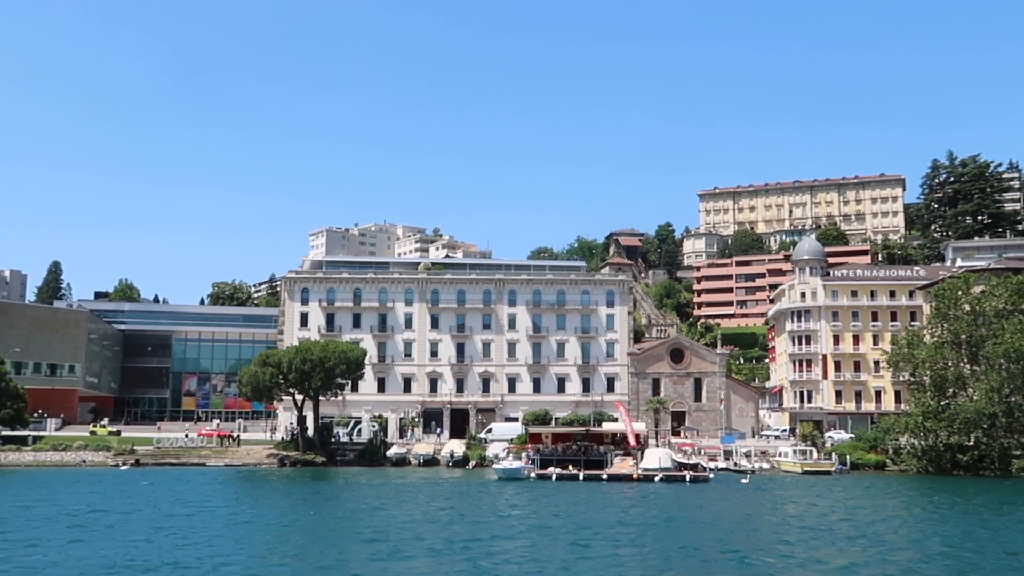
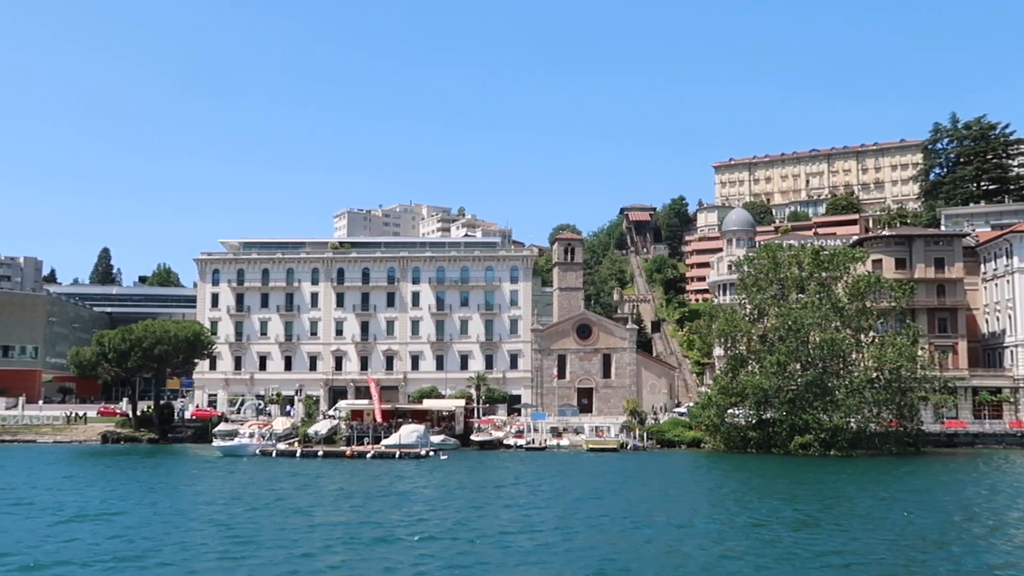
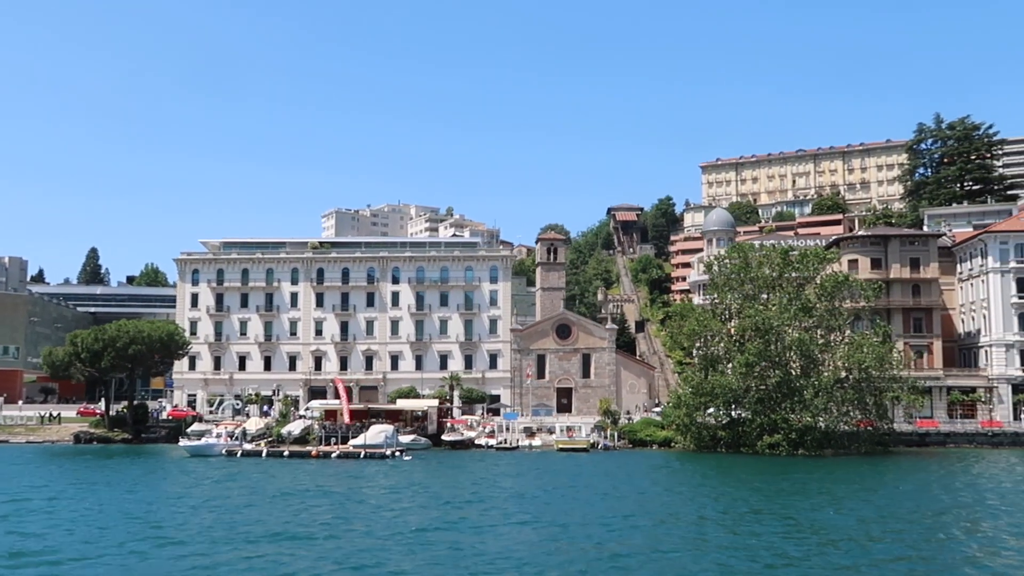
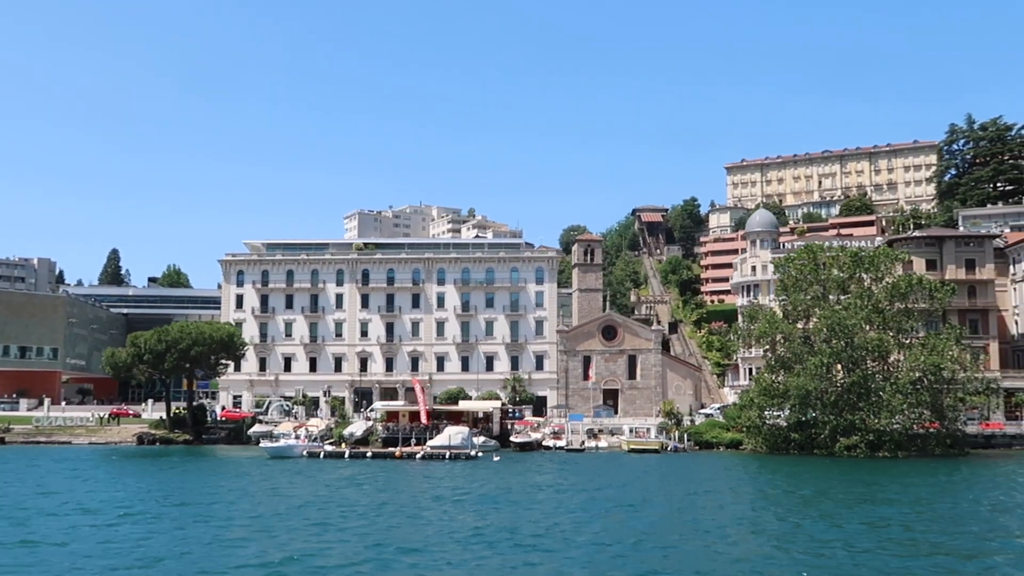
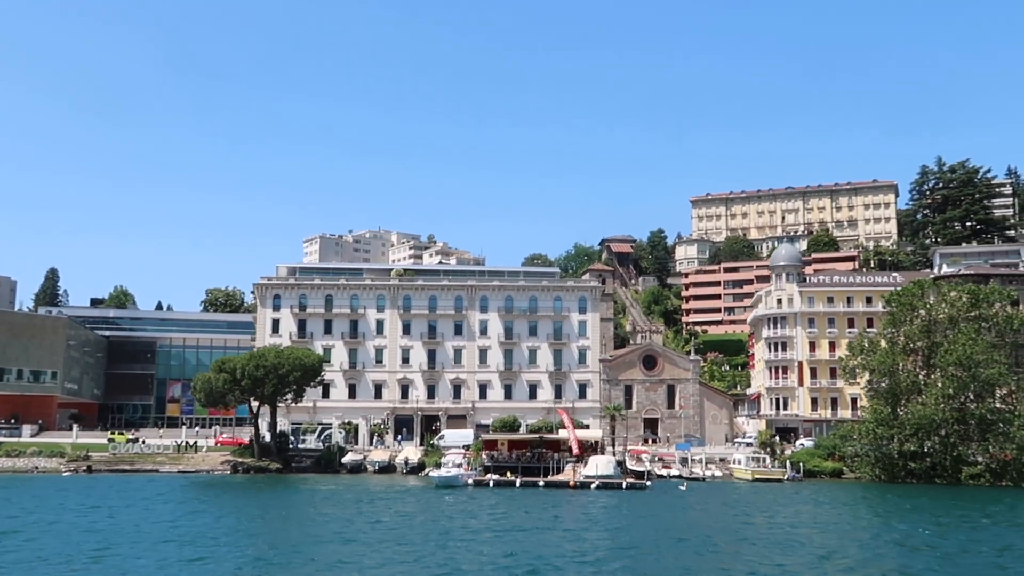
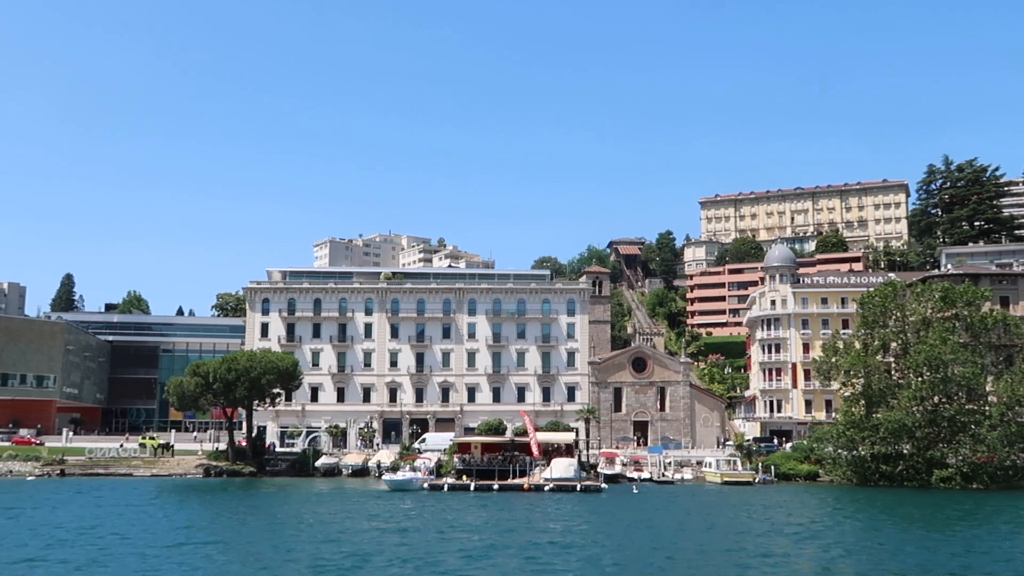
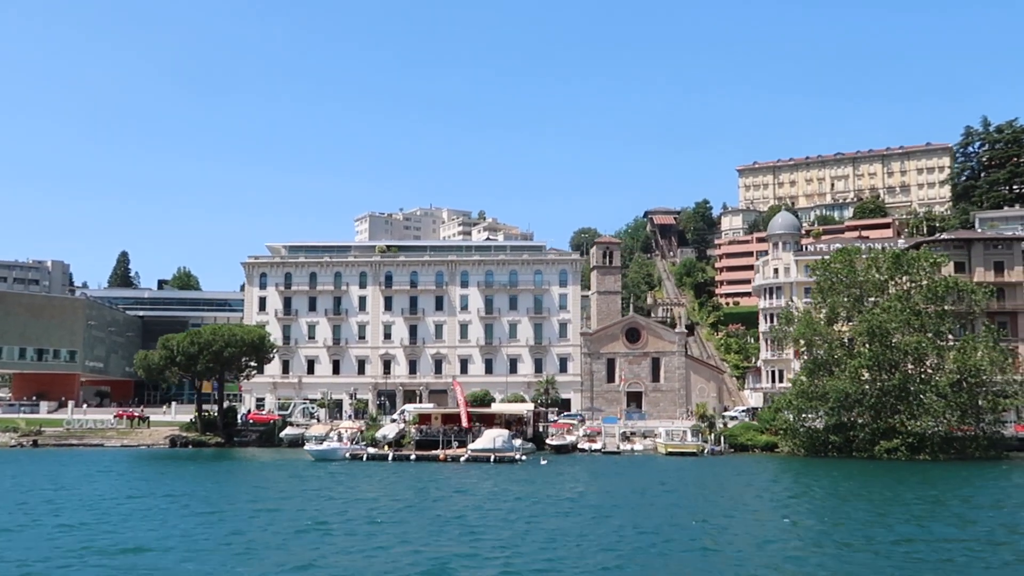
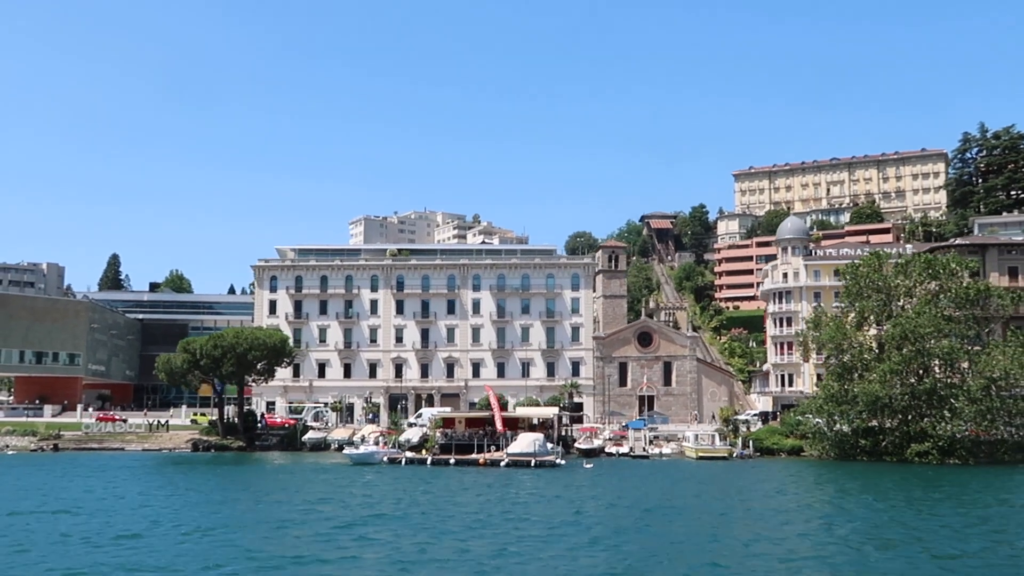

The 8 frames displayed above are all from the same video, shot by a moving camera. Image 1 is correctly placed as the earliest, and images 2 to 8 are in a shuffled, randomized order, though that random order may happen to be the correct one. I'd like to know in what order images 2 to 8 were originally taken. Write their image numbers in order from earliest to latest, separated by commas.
5, 6, 8, 7, 4, 2, 3
